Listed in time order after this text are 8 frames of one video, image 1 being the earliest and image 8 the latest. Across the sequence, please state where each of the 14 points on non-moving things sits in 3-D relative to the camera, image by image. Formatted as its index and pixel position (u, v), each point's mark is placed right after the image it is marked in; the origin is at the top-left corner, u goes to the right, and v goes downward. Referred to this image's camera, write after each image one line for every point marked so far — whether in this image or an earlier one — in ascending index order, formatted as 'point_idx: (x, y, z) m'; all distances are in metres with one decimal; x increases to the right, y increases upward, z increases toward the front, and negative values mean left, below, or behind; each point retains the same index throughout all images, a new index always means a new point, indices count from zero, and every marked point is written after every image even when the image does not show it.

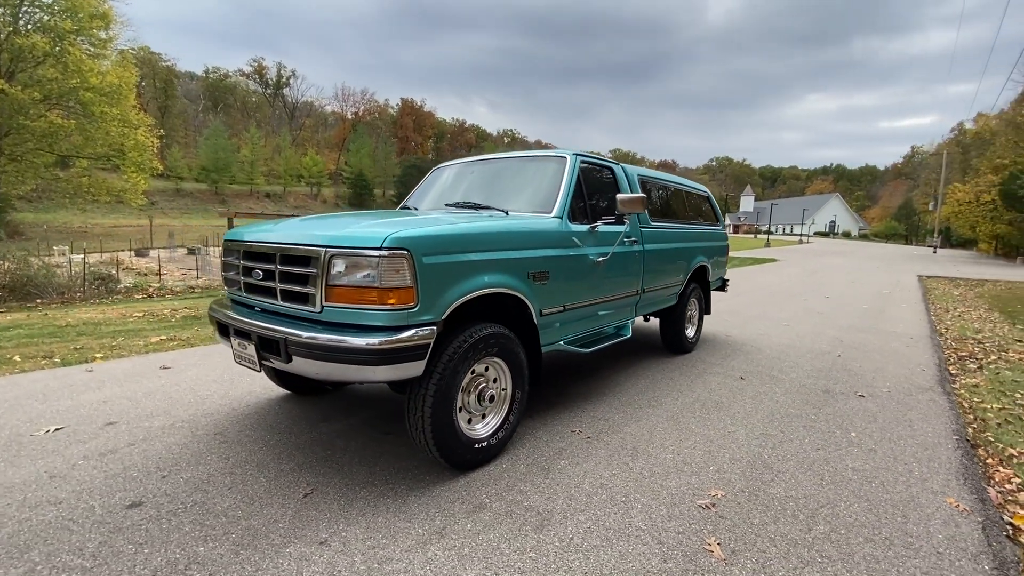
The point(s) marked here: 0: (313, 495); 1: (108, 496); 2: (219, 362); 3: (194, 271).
0: (-1.1, -1.1, +2.7) m
1: (-2.2, -1.1, +2.6) m
2: (-3.1, -0.8, +5.2) m
3: (-12.4, +0.7, +18.9) m
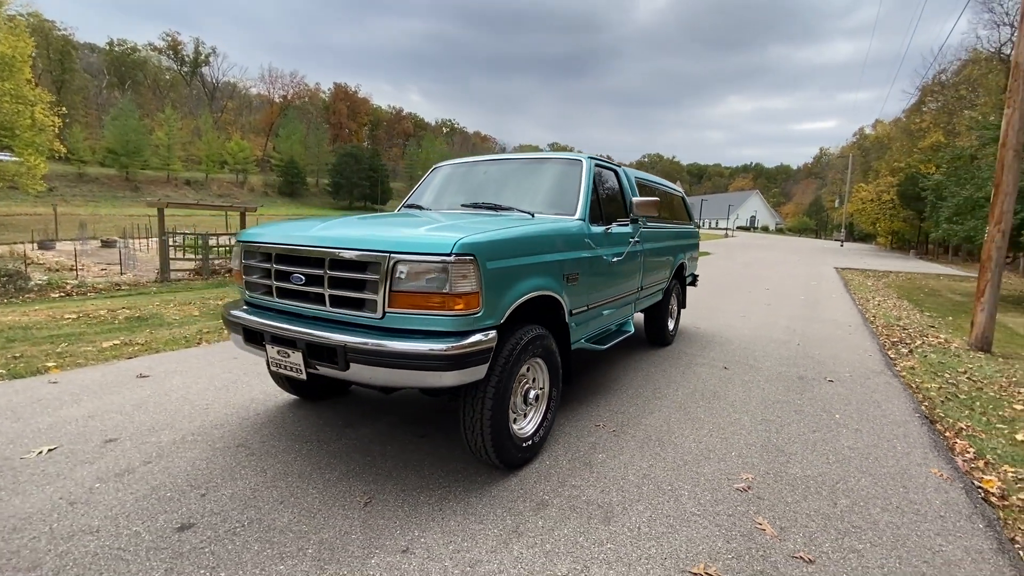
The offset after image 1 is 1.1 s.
0: (-0.7, -1.2, +2.6) m
1: (-1.8, -1.2, +2.4) m
2: (-3.1, -0.8, +4.9) m
3: (-14.0, +0.8, +17.2) m
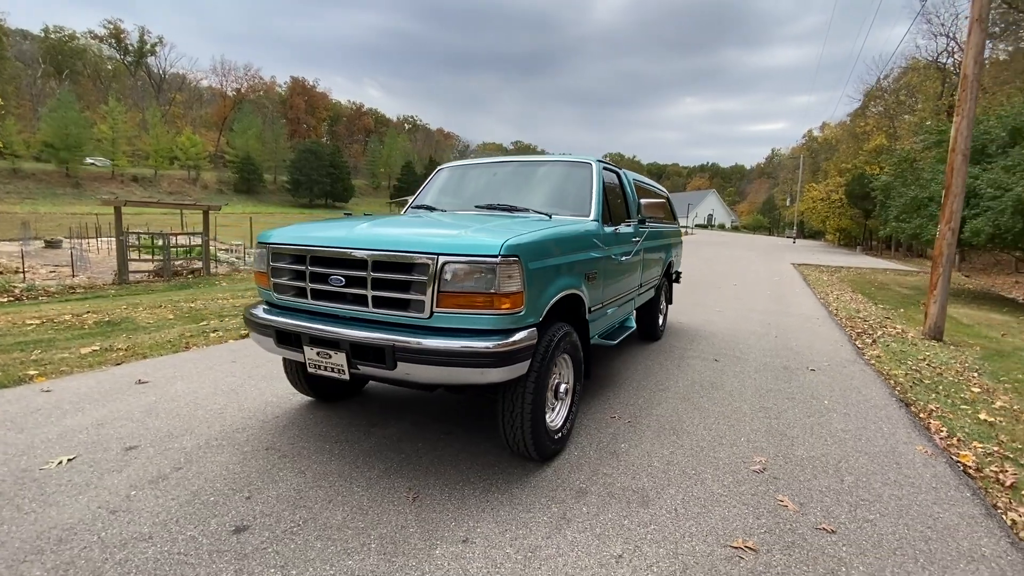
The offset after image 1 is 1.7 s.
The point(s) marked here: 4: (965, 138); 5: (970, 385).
0: (-0.5, -1.2, +2.7) m
1: (-1.5, -1.2, +2.4) m
2: (-3.0, -0.8, +4.8) m
3: (-14.9, +0.7, +16.2) m
4: (+7.5, +2.5, +8.0) m
5: (+5.5, -1.2, +5.8) m
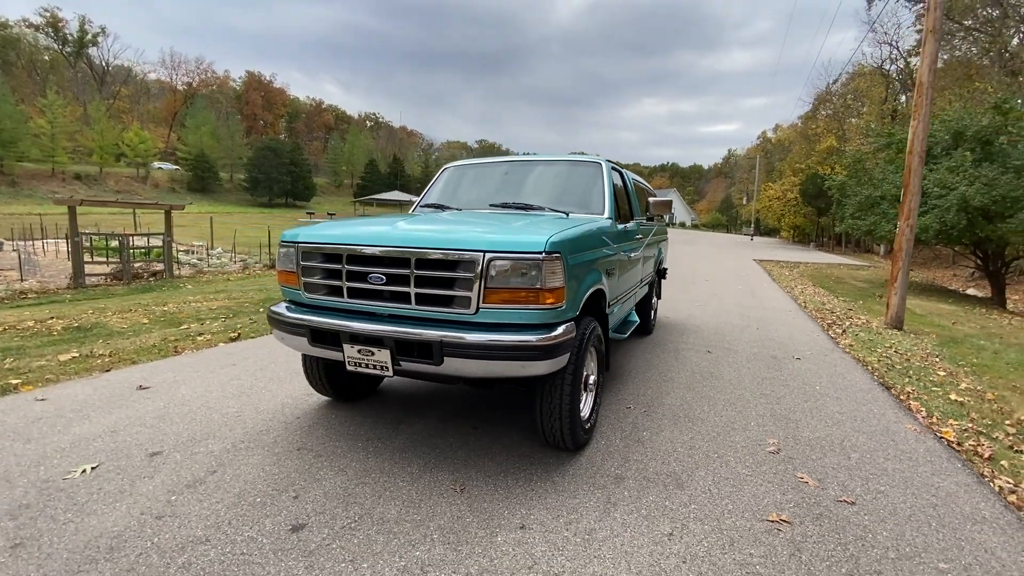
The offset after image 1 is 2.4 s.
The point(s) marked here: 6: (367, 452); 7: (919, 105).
0: (-0.2, -1.1, +2.8) m
1: (-1.3, -1.2, +2.4) m
2: (-2.9, -0.9, +4.6) m
3: (-15.6, +0.5, +15.2) m
4: (+7.3, +2.6, +8.6) m
5: (+5.5, -1.0, +6.3) m
6: (-0.9, -1.1, +3.2) m
7: (+7.2, +3.2, +8.6) m
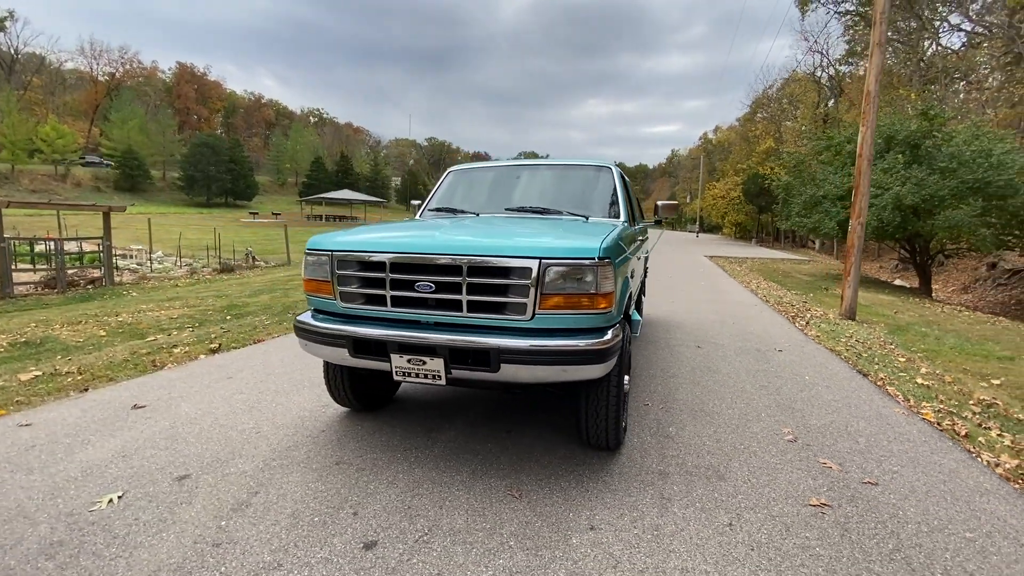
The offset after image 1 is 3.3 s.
0: (+0.1, -1.2, +2.8) m
1: (-0.9, -1.2, +2.3) m
2: (-2.8, -0.9, +4.4) m
3: (-16.5, +0.2, +13.6) m
4: (+6.9, +2.7, +9.4) m
5: (+5.4, -1.0, +6.9) m
6: (-0.7, -1.1, +3.1) m
7: (+6.8, +3.4, +9.4) m
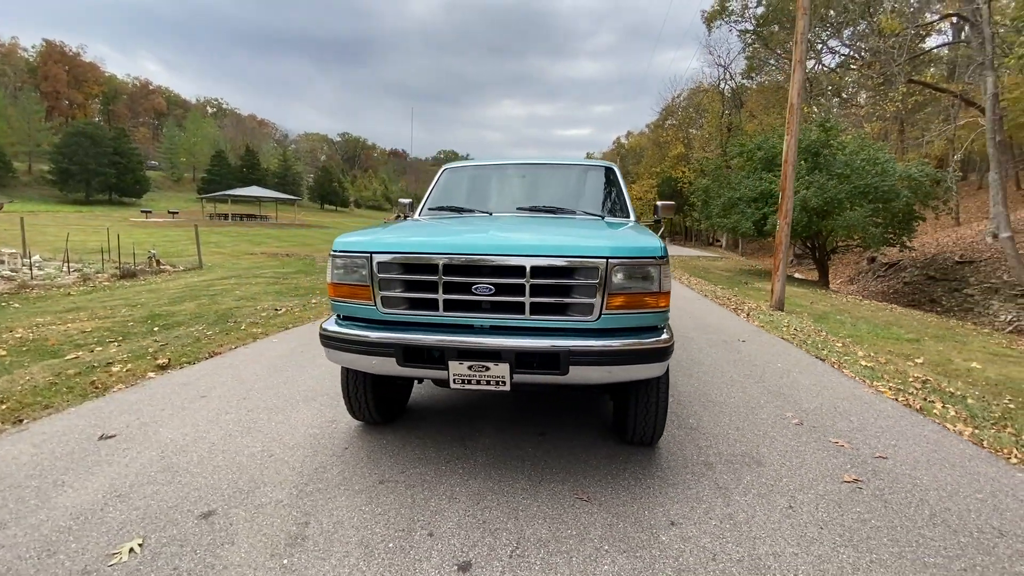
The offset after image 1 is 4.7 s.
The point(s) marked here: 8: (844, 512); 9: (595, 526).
0: (+0.5, -1.2, +2.8) m
1: (-0.4, -1.3, +2.2) m
2: (-2.6, -1.0, +3.9) m
3: (-17.7, -0.2, +10.6) m
4: (+6.0, +2.9, +10.4) m
5: (+5.0, -0.8, +7.7) m
6: (-0.3, -1.1, +3.0) m
7: (+5.9, +3.5, +10.3) m
8: (+1.8, -1.2, +2.7) m
9: (+0.4, -1.2, +2.5) m
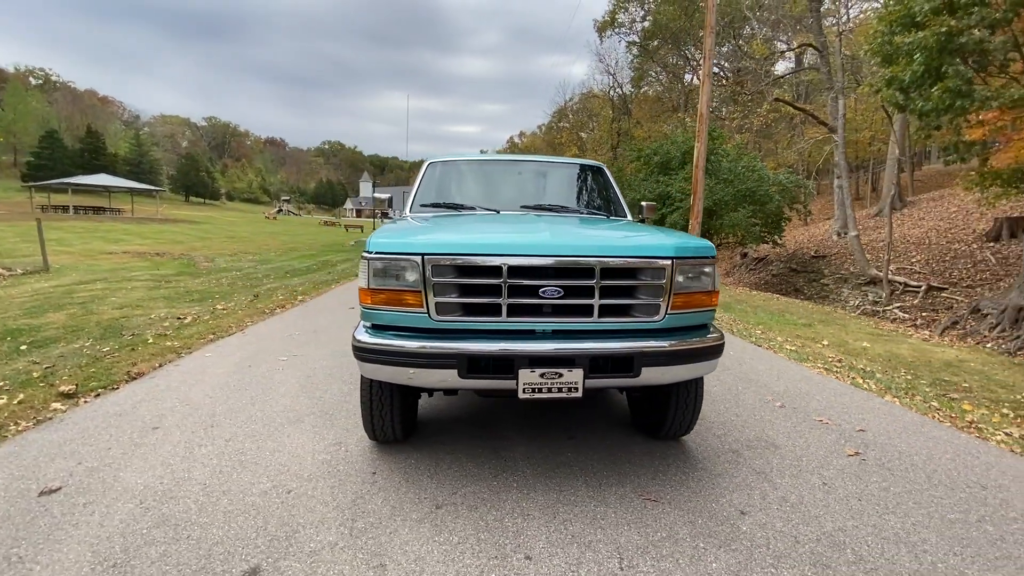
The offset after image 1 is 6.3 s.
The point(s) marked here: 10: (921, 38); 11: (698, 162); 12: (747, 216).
0: (+0.8, -1.2, +2.8) m
1: (+0.1, -1.3, +2.0) m
2: (-2.4, -1.1, +3.2) m
3: (-18.6, -0.6, +6.4) m
4: (+4.5, +3.0, +11.4) m
5: (+4.2, -0.7, +8.6) m
6: (0.0, -1.2, +2.8) m
7: (+4.4, +3.7, +11.3) m
8: (+2.2, -1.2, +3.0) m
9: (+0.8, -1.2, +2.5) m
10: (+8.2, +5.1, +9.9) m
11: (+4.3, +2.9, +11.4) m
12: (+8.6, +2.6, +17.8) m
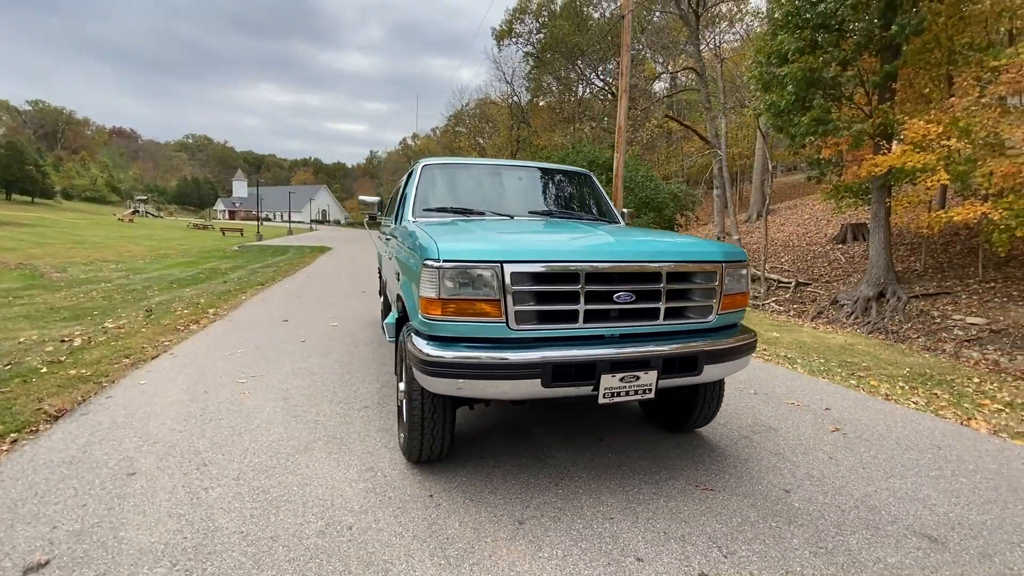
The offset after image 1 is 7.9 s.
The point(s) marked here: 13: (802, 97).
0: (+1.2, -1.2, +3.0) m
1: (+0.7, -1.3, +2.0) m
2: (-2.1, -1.2, +2.6) m
3: (-18.6, -1.1, +2.3) m
4: (+2.7, +3.0, +12.2) m
5: (+3.2, -0.7, +9.3) m
6: (+0.4, -1.2, +2.8) m
7: (+2.6, +3.6, +12.1) m
8: (+2.5, -1.2, +3.5) m
9: (+1.3, -1.2, +2.7) m
10: (+6.7, +5.2, +11.6) m
11: (+2.6, +2.9, +12.1) m
12: (+5.3, +2.7, +19.3) m
13: (+7.1, +4.7, +11.9) m
